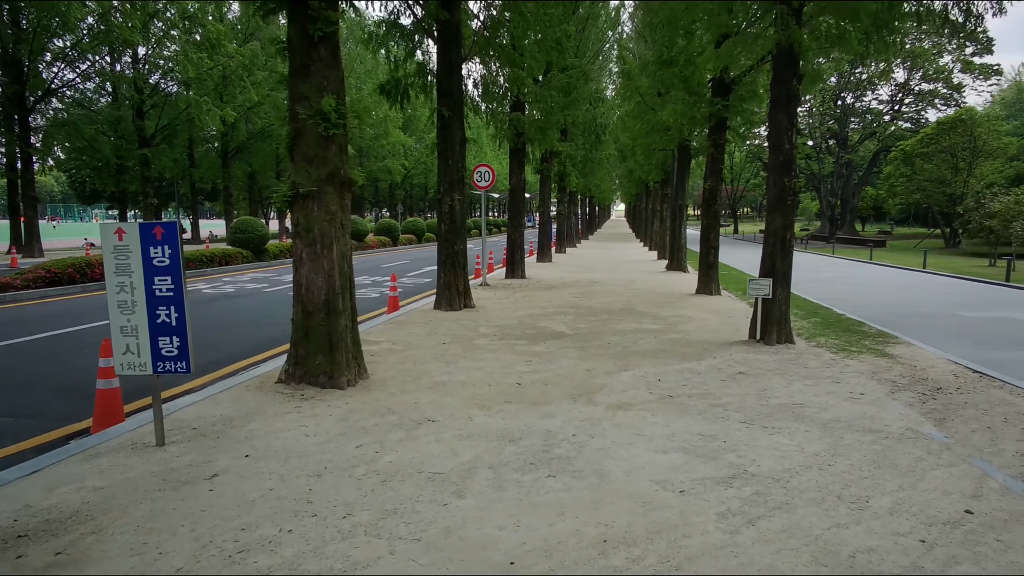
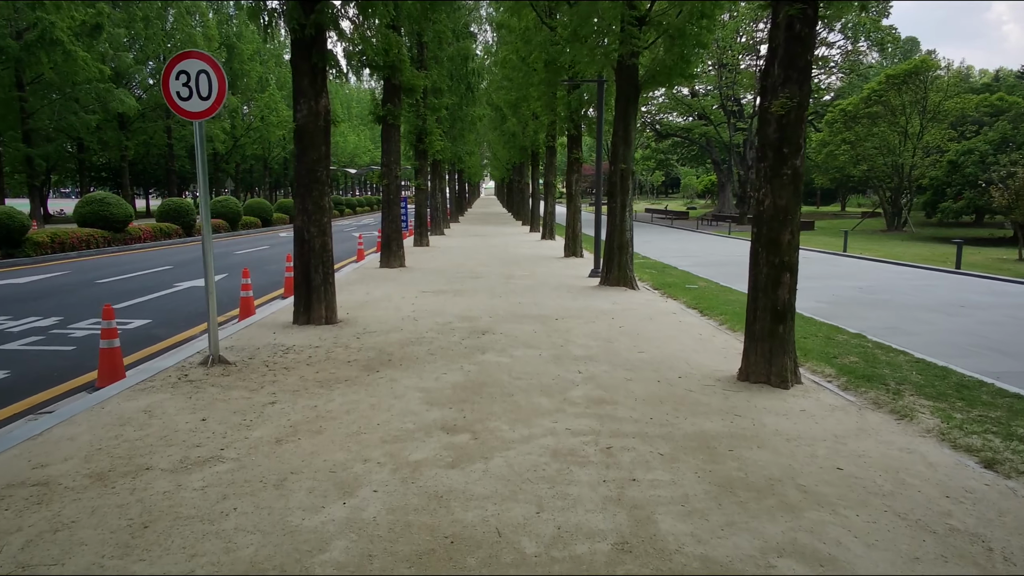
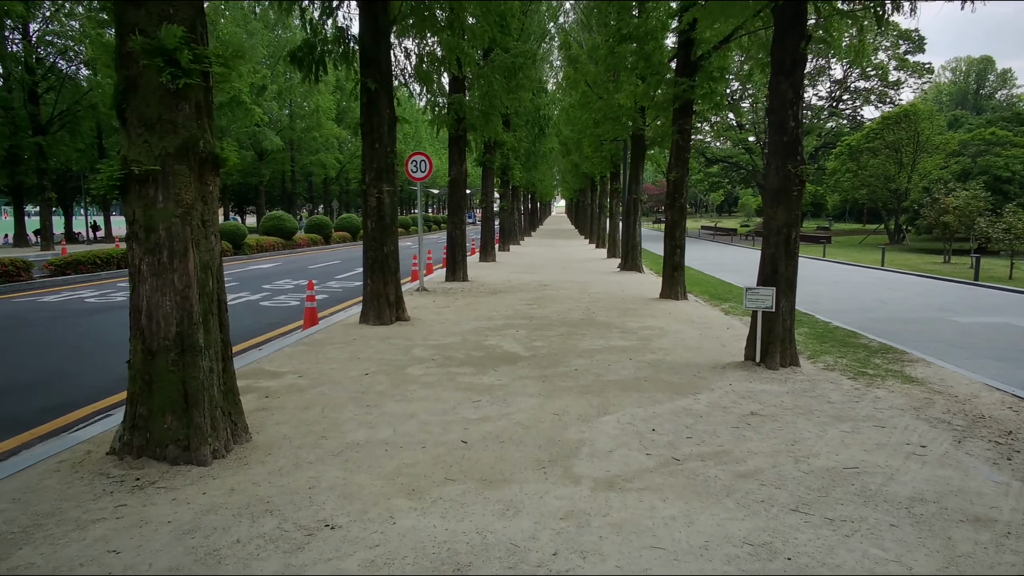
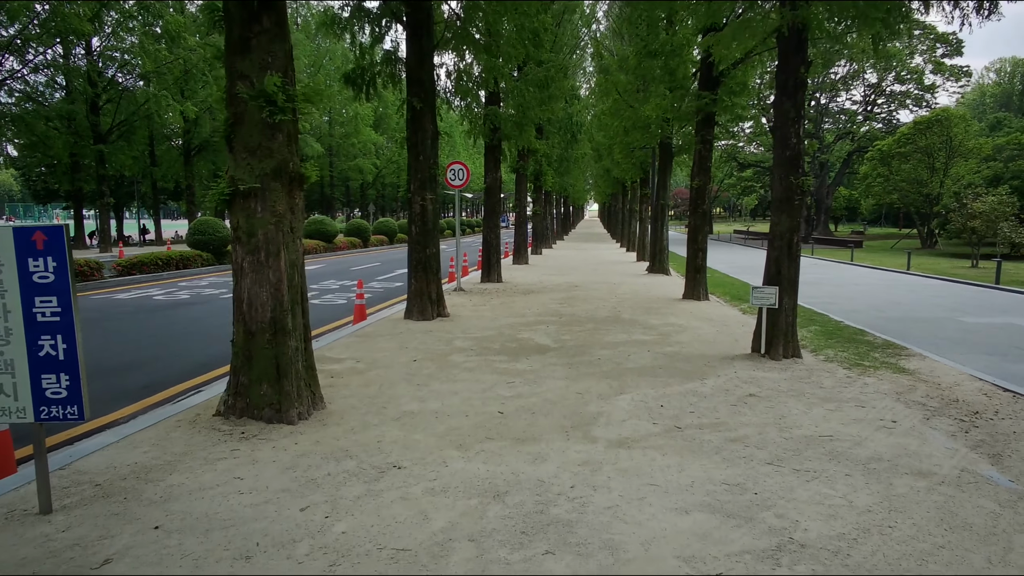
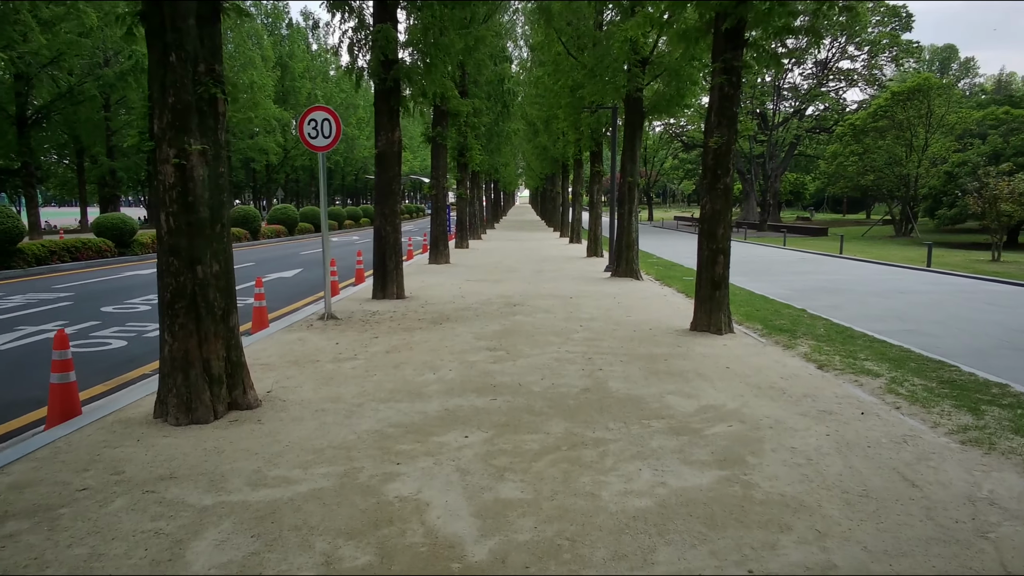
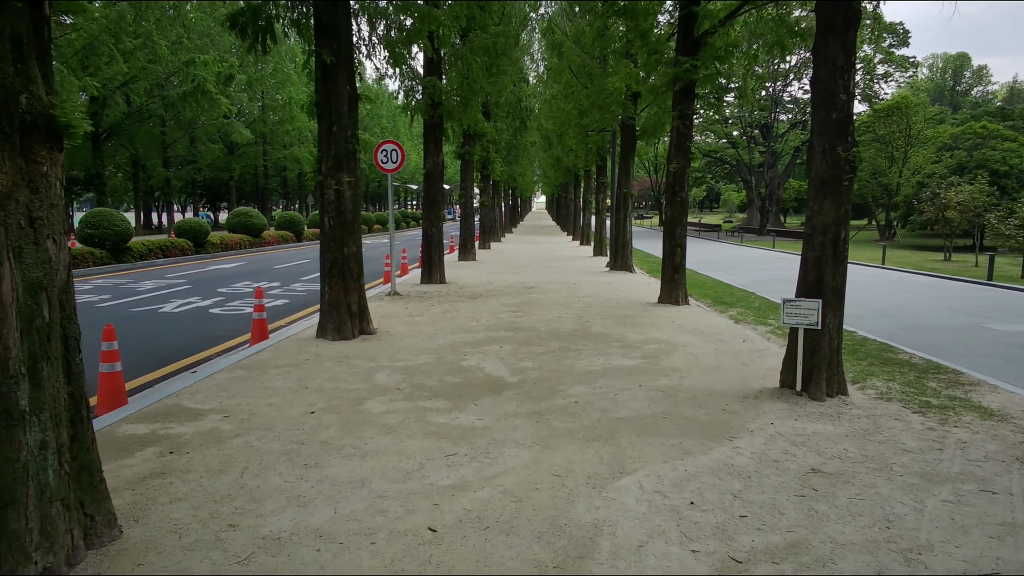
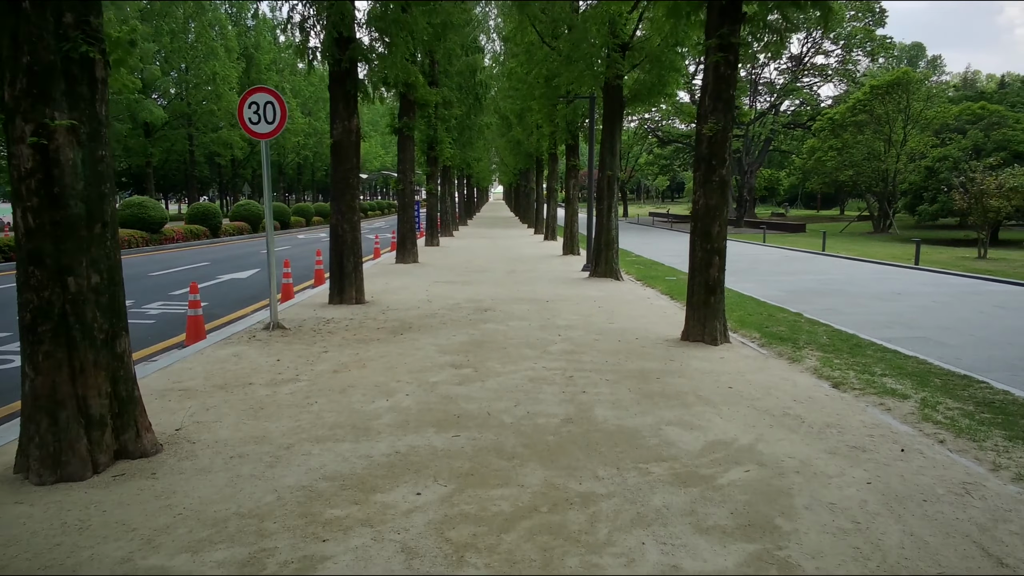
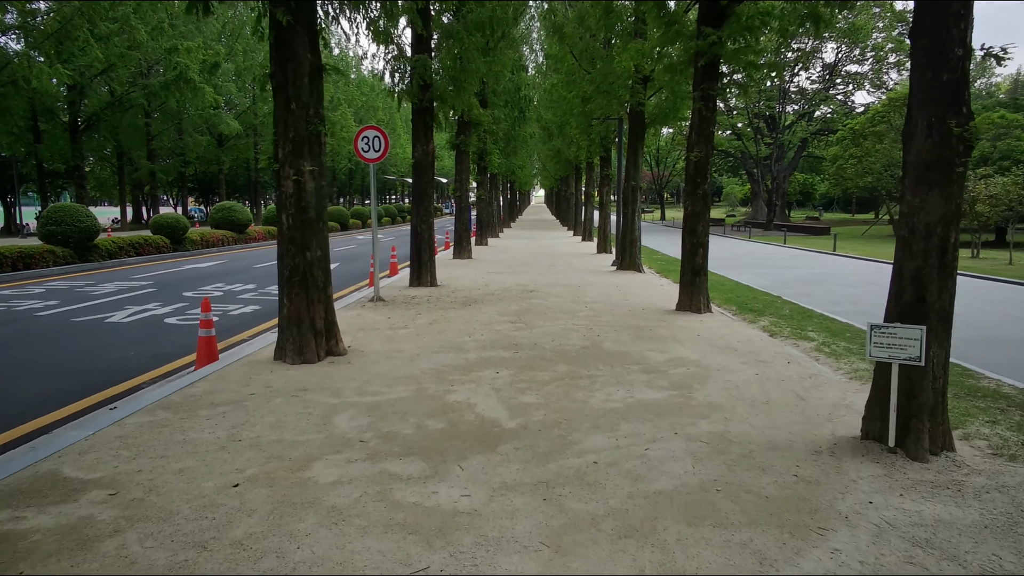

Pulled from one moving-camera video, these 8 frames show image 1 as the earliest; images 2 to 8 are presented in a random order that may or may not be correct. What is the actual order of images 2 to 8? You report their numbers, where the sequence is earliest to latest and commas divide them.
4, 3, 6, 8, 5, 7, 2
